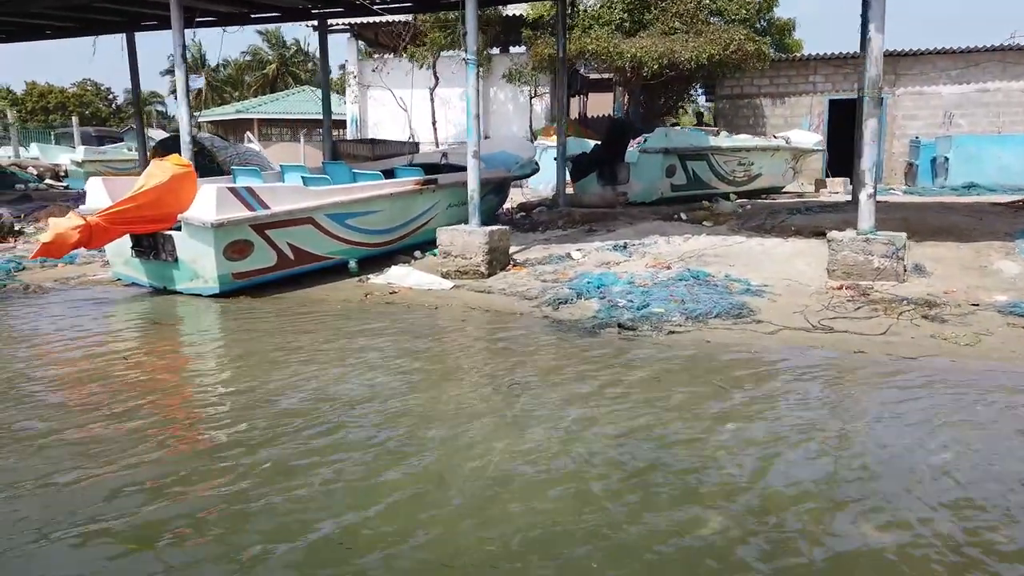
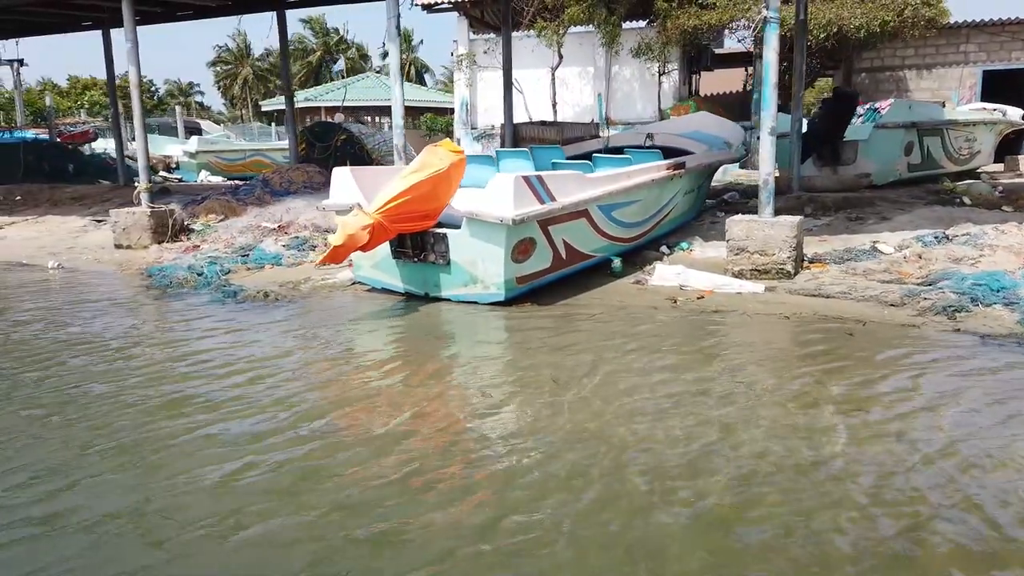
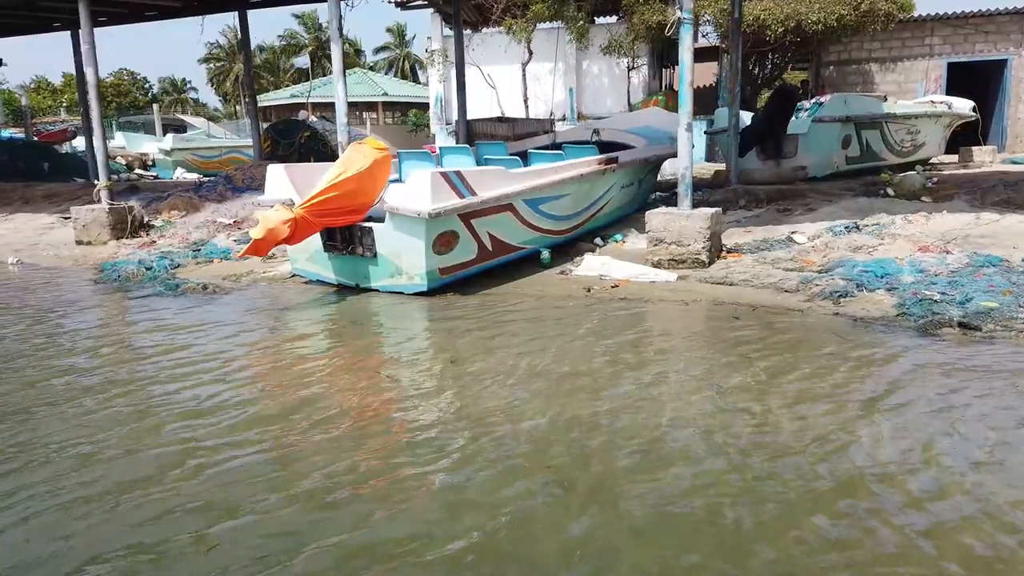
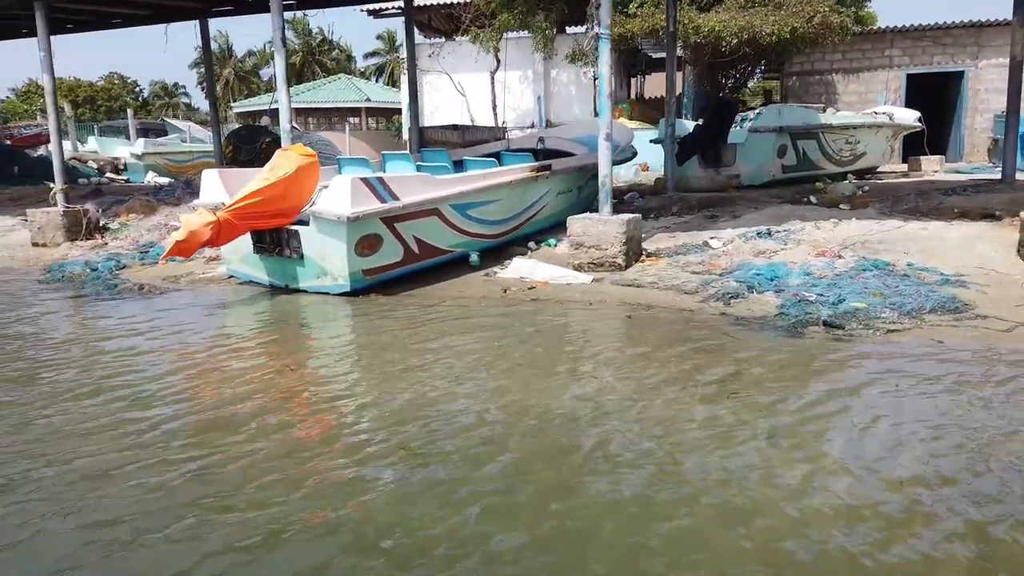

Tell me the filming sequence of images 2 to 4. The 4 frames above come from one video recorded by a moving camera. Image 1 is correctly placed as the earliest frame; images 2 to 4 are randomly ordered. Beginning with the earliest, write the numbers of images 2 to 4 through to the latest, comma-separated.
4, 3, 2
